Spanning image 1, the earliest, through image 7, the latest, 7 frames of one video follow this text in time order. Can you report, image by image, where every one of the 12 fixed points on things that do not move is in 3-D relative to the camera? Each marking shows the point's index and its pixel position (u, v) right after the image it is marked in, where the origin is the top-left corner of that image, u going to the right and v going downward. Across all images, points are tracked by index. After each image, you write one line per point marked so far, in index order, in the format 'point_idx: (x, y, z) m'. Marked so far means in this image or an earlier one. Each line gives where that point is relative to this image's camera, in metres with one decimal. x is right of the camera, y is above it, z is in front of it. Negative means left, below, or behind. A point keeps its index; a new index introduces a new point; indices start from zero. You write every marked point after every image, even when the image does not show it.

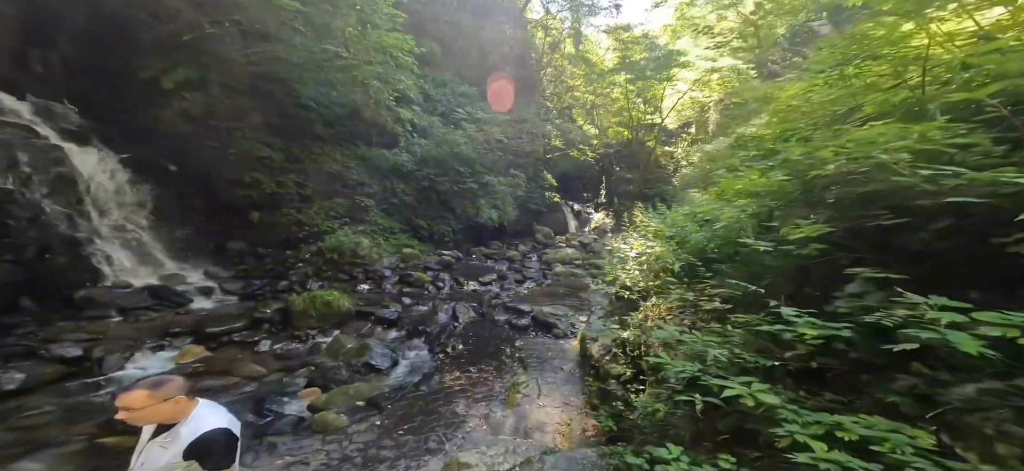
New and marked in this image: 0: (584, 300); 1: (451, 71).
0: (+1.6, -1.5, +8.9) m
1: (-2.5, +6.7, +17.2) m
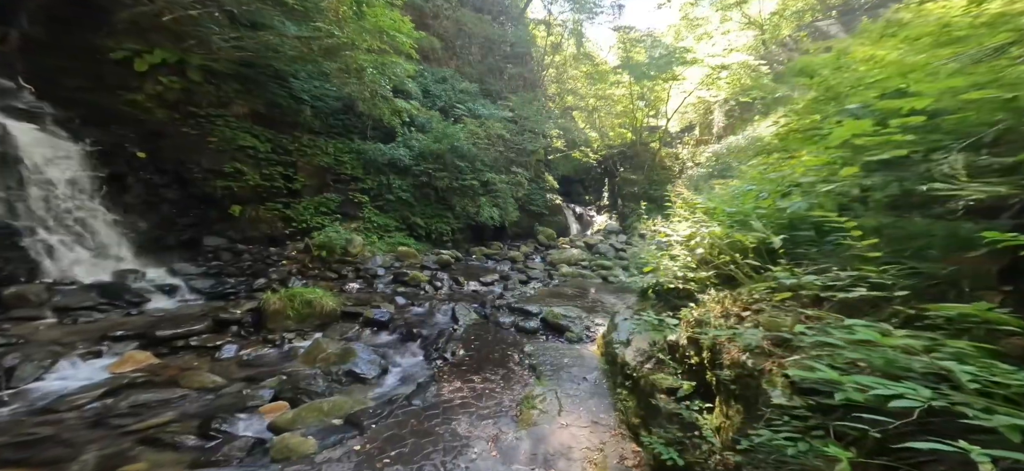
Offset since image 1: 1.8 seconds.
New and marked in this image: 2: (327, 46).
0: (+1.7, -1.4, +8.1) m
1: (-2.4, +6.7, +16.5) m
2: (-2.7, +2.6, +6.4) m
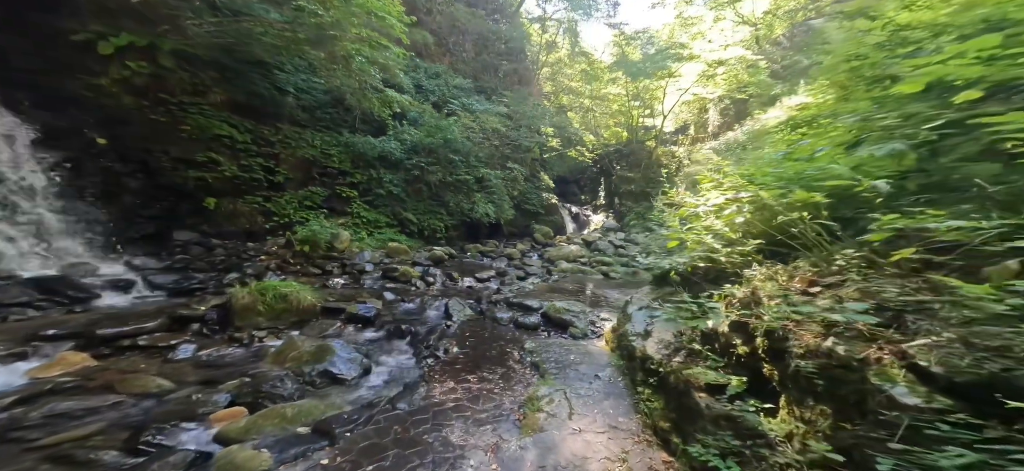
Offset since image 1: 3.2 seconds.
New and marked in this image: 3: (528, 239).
0: (+1.7, -1.2, +7.6) m
1: (-2.6, +6.8, +16.0) m
2: (-2.7, +2.8, +5.8) m
3: (+0.6, -0.2, +14.1) m
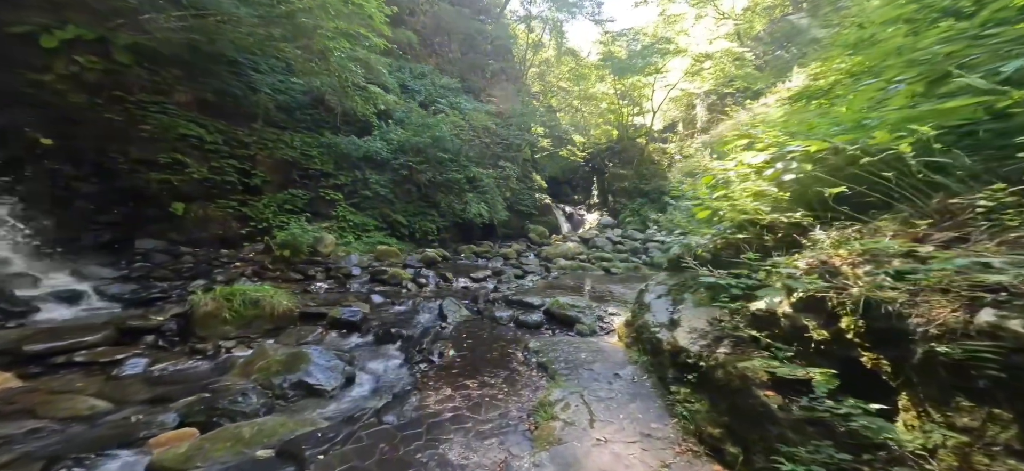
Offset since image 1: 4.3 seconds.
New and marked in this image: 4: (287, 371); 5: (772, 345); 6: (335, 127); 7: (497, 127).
0: (+1.6, -1.0, +7.1) m
1: (-3.0, +6.7, +15.5) m
2: (-2.9, +2.8, +5.3) m
3: (+0.4, -0.1, +13.6) m
4: (-1.7, -1.0, +3.1) m
5: (+1.3, -0.5, +2.0) m
6: (-4.3, +2.6, +9.7) m
7: (-0.5, +3.7, +13.4) m
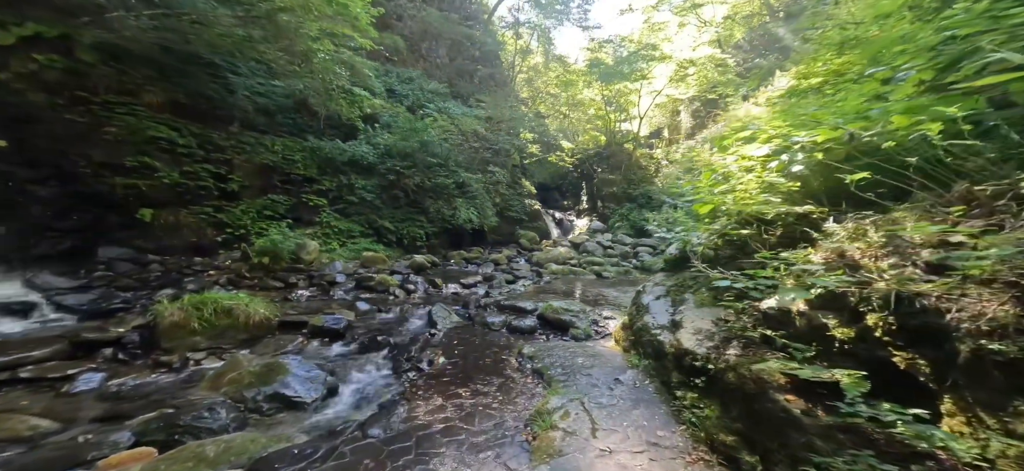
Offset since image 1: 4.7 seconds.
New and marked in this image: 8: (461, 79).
0: (+1.5, -1.1, +7.0) m
1: (-3.5, +6.4, +15.4) m
2: (-3.0, +2.7, +5.2) m
3: (0.0, -0.3, +13.5) m
4: (-1.8, -1.0, +2.9) m
5: (+1.2, -0.5, +1.8) m
6: (-4.6, +2.5, +9.5) m
7: (-0.8, +3.5, +13.3) m
8: (-2.1, +6.6, +16.9) m
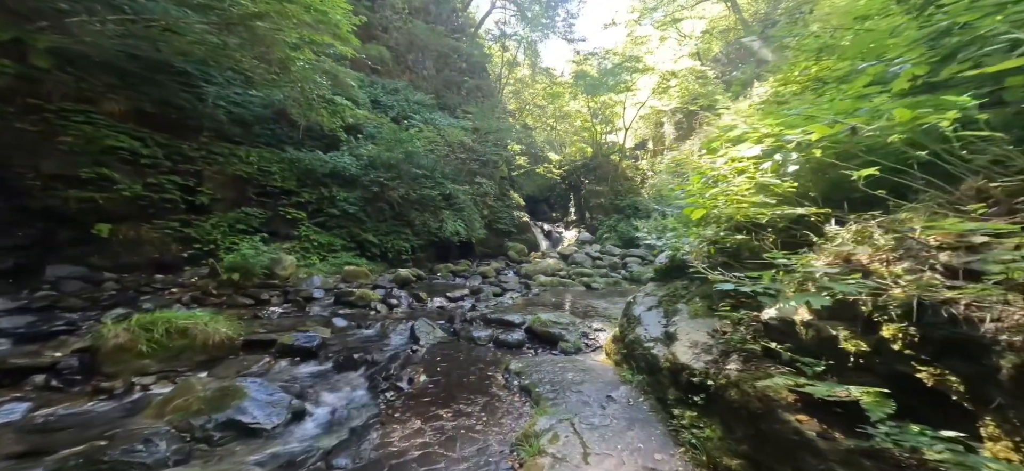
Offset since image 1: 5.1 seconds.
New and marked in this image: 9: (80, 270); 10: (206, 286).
0: (+1.3, -1.2, +6.8) m
1: (-4.0, +5.9, +15.3) m
2: (-3.2, +2.6, +5.0) m
3: (-0.3, -0.7, +13.3) m
4: (-1.9, -1.1, +2.6) m
5: (+1.2, -0.5, +1.7) m
6: (-4.9, +2.1, +9.3) m
7: (-1.3, +3.1, +13.2) m
8: (-2.7, +6.1, +16.8) m
9: (-6.0, -0.5, +5.6) m
10: (-4.5, -0.7, +5.9) m
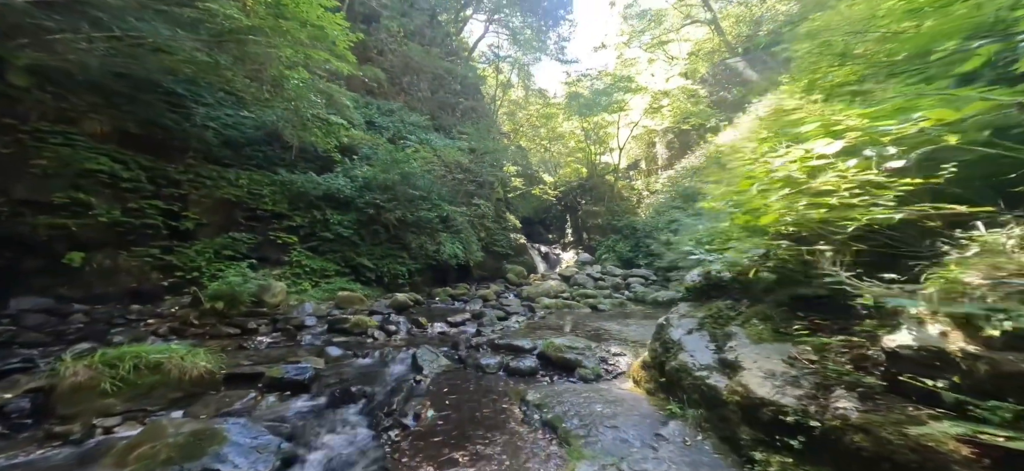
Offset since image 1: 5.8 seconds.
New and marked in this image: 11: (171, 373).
0: (+1.4, -1.5, +6.4) m
1: (-4.2, +5.0, +15.2) m
2: (-3.1, +2.3, +4.7) m
3: (-0.3, -1.4, +12.8) m
4: (-1.7, -1.2, +2.2) m
5: (+1.4, -0.5, +1.3) m
6: (-4.9, +1.6, +8.9) m
7: (-1.3, +2.4, +13.0) m
8: (-2.9, +5.1, +16.7) m
9: (-5.9, -0.8, +5.1) m
10: (-4.4, -1.1, +5.4) m
11: (-2.6, -1.1, +3.2) m
